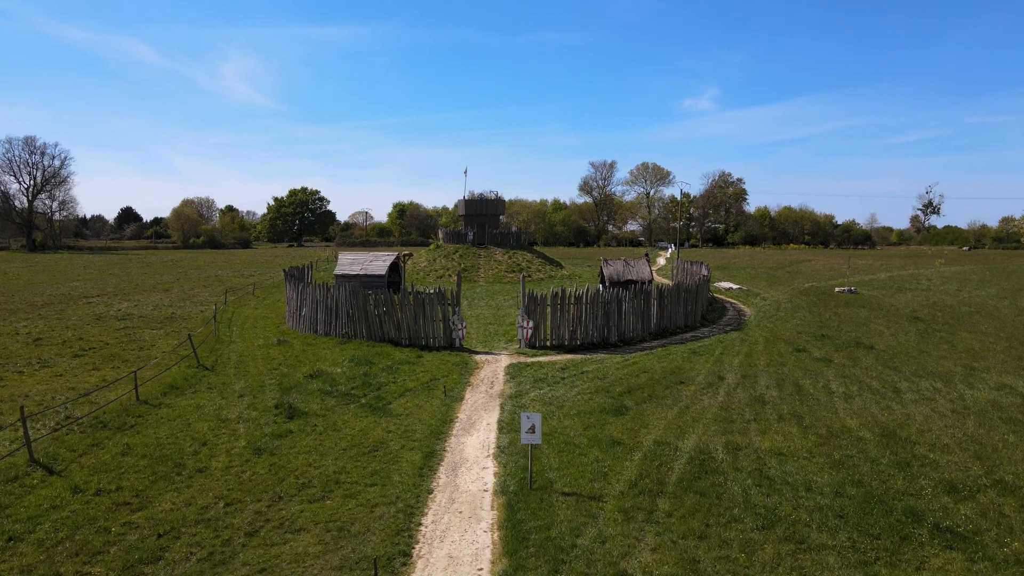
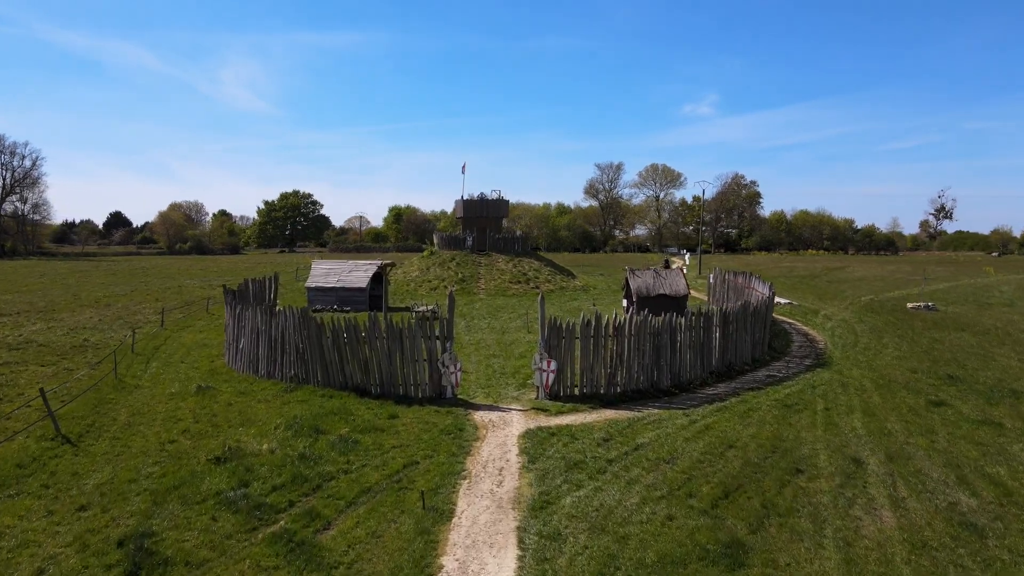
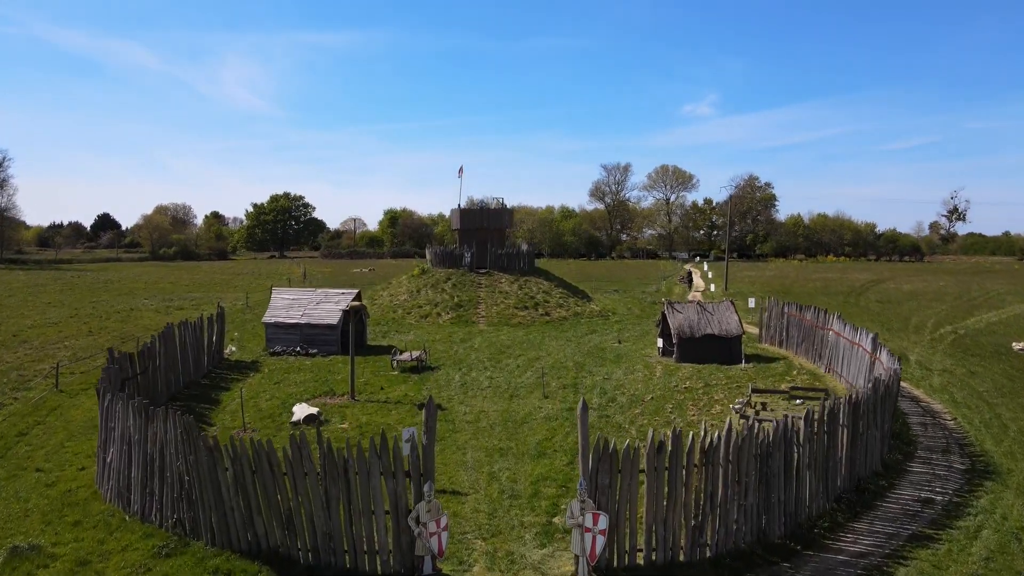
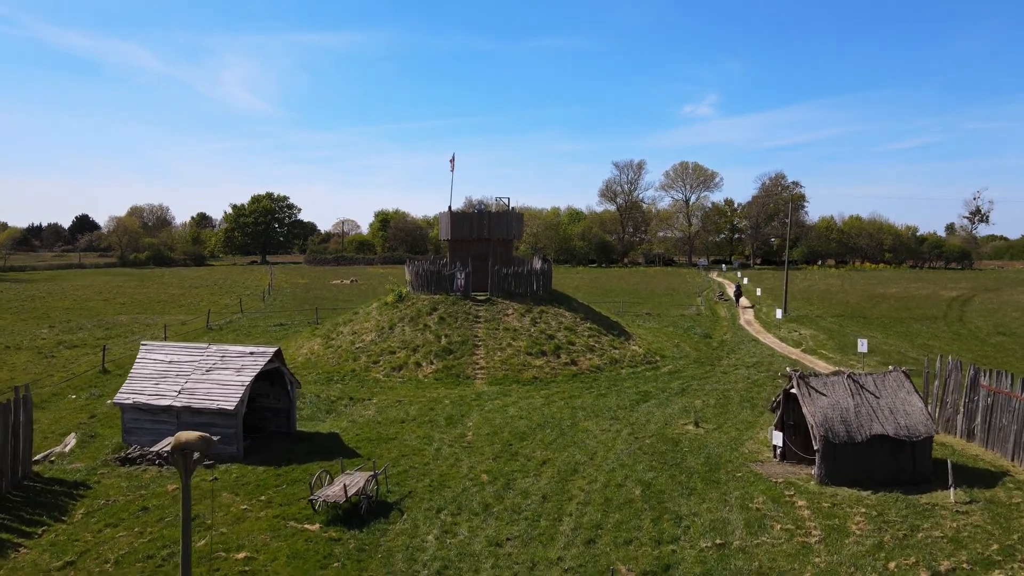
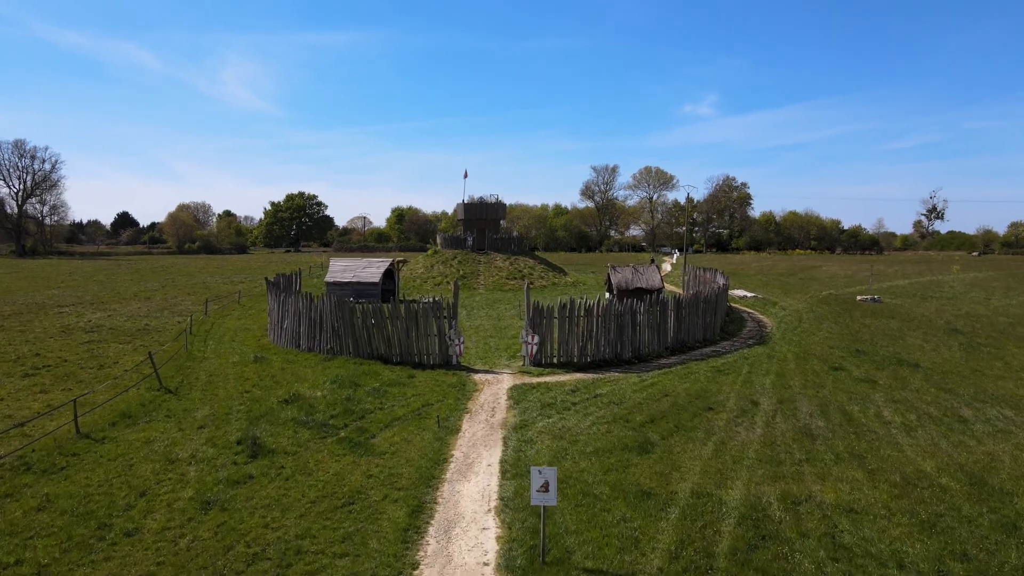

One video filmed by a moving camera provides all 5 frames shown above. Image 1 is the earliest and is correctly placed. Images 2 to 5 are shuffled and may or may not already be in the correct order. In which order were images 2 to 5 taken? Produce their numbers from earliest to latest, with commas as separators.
5, 2, 3, 4
